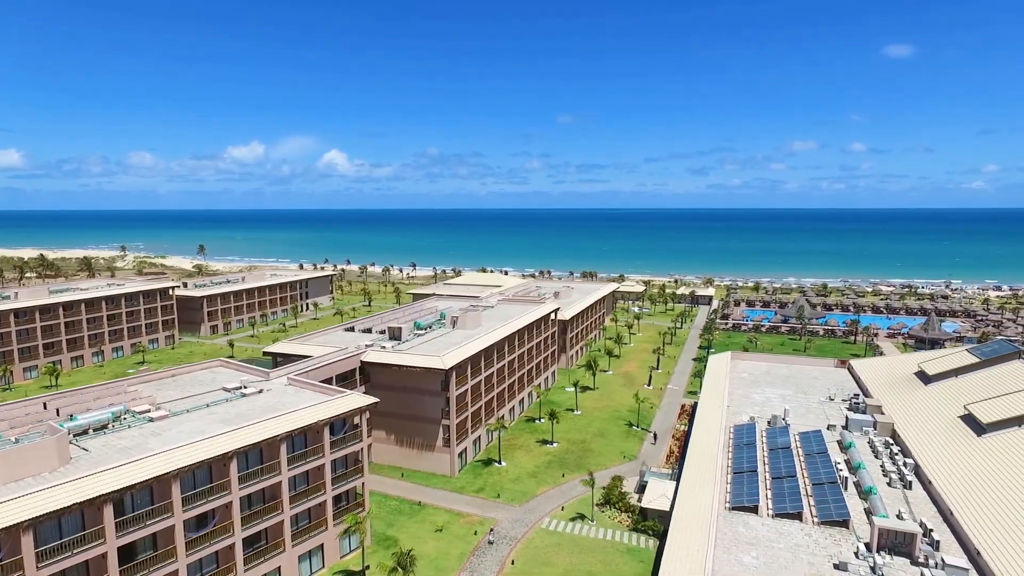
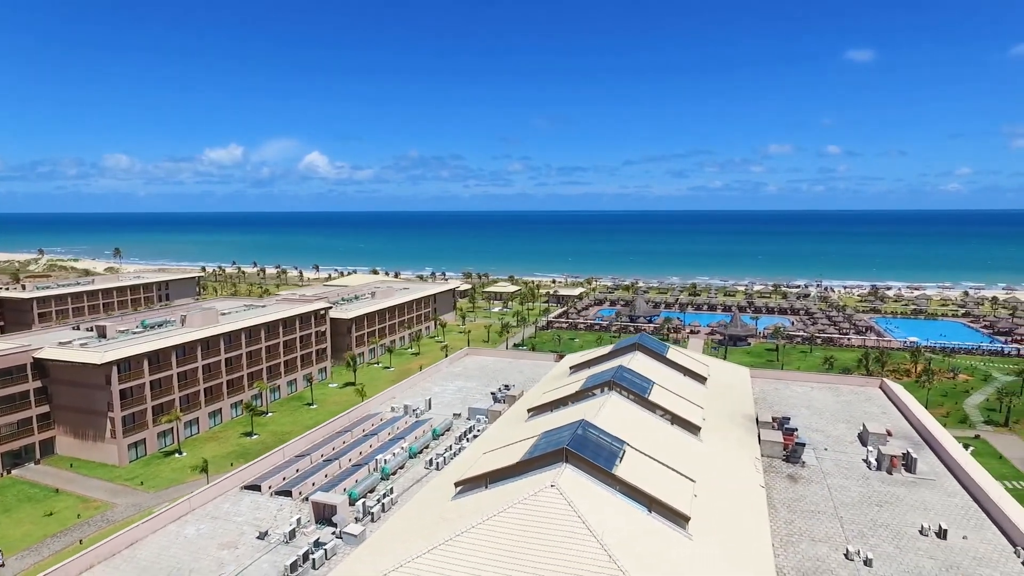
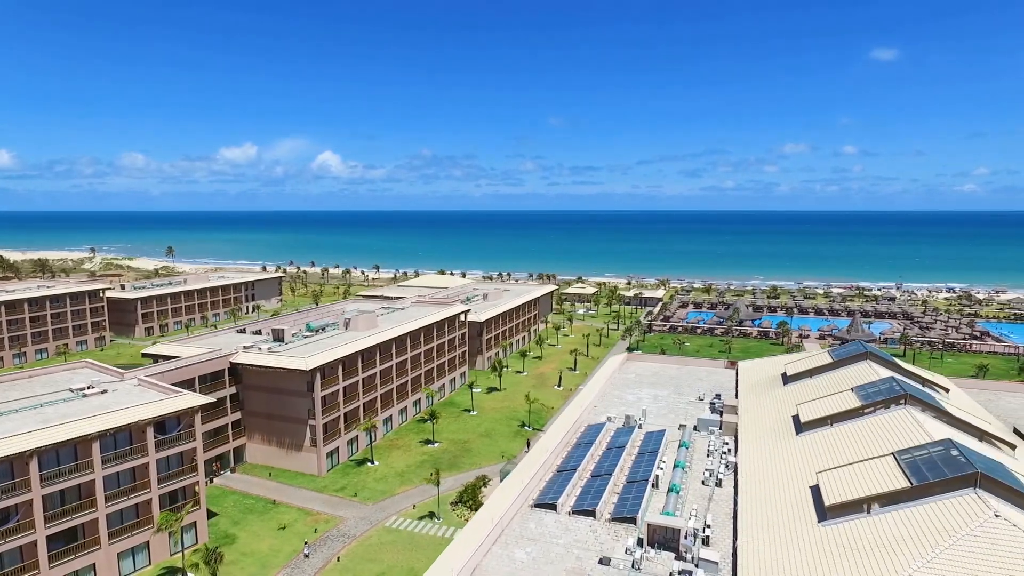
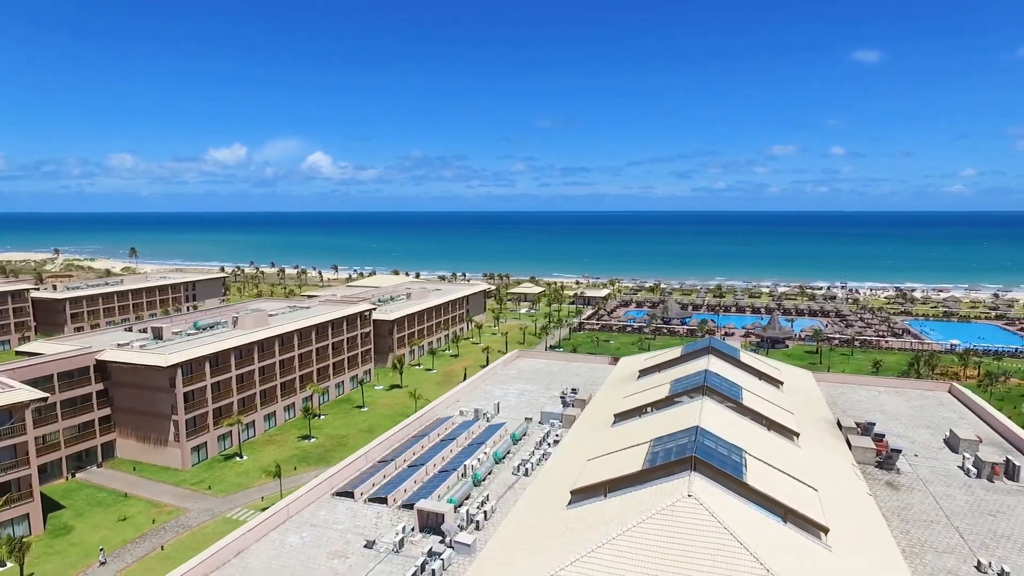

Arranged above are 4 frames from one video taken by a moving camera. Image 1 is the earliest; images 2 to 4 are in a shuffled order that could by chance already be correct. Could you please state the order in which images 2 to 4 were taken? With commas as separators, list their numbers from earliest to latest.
3, 4, 2
